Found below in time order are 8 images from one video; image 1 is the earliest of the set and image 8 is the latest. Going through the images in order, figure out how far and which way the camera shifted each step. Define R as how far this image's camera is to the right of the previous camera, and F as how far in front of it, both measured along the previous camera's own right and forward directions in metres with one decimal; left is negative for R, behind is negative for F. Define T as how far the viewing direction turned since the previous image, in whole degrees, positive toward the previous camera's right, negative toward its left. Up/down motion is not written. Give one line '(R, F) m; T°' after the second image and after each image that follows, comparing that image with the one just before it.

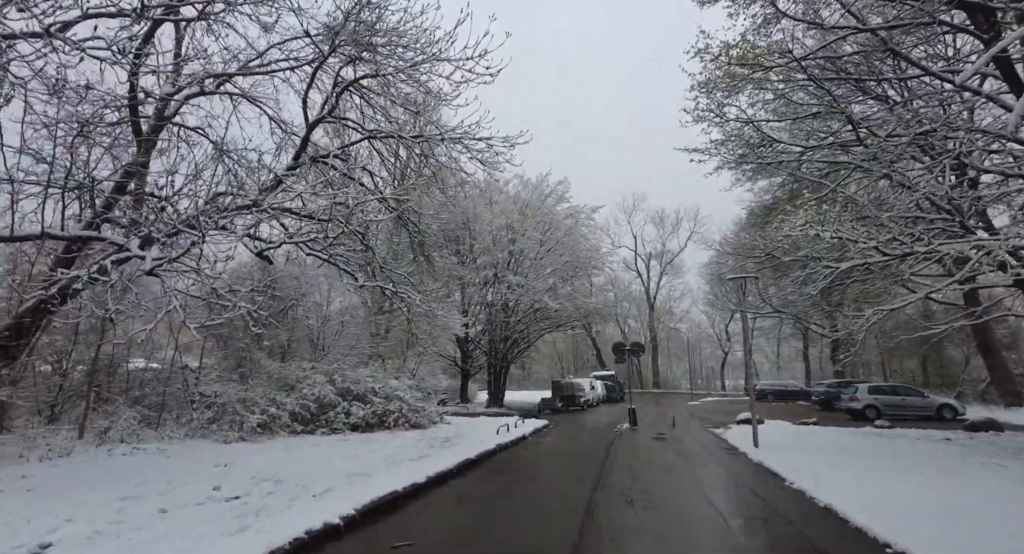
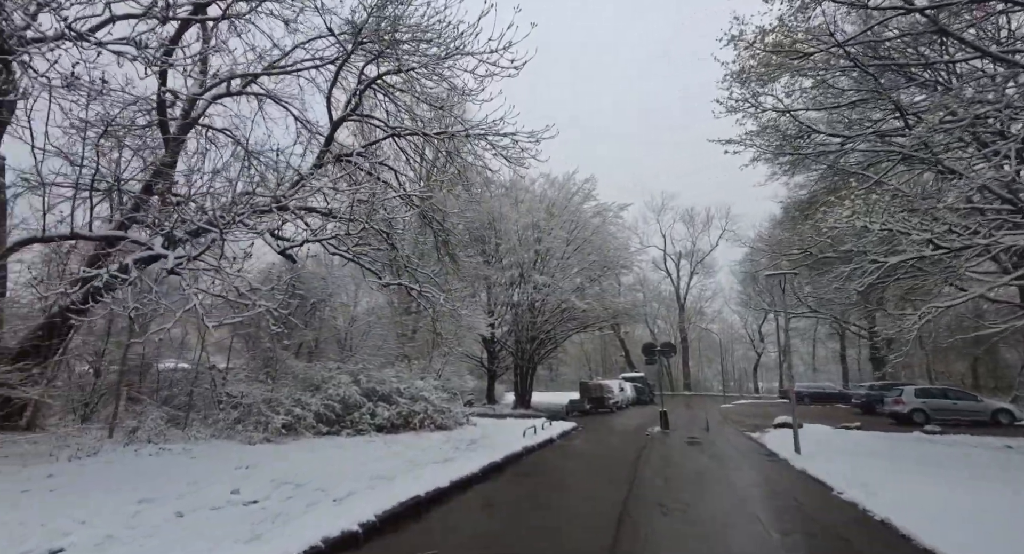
(0.0, +0.2) m; -3°
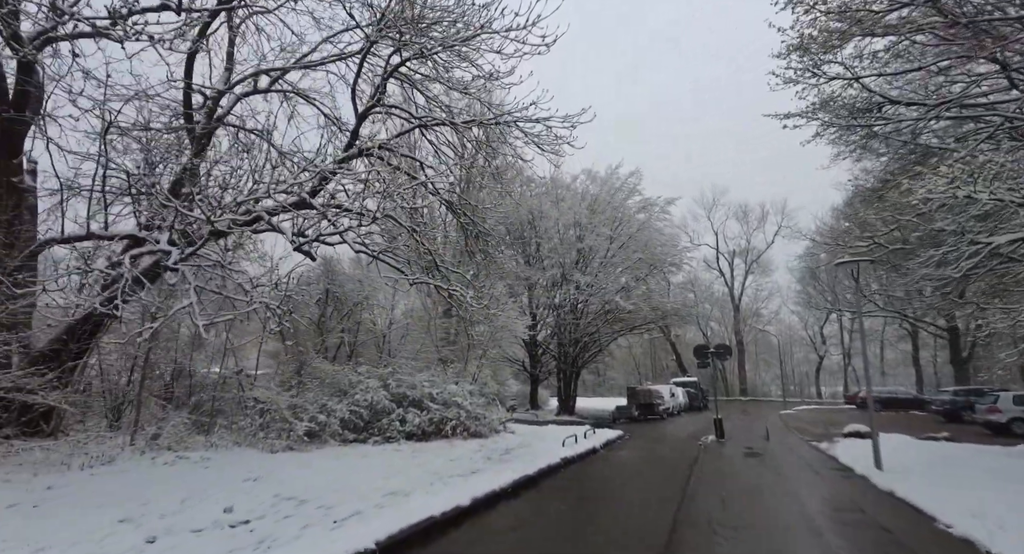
(+0.2, +0.7) m; -5°
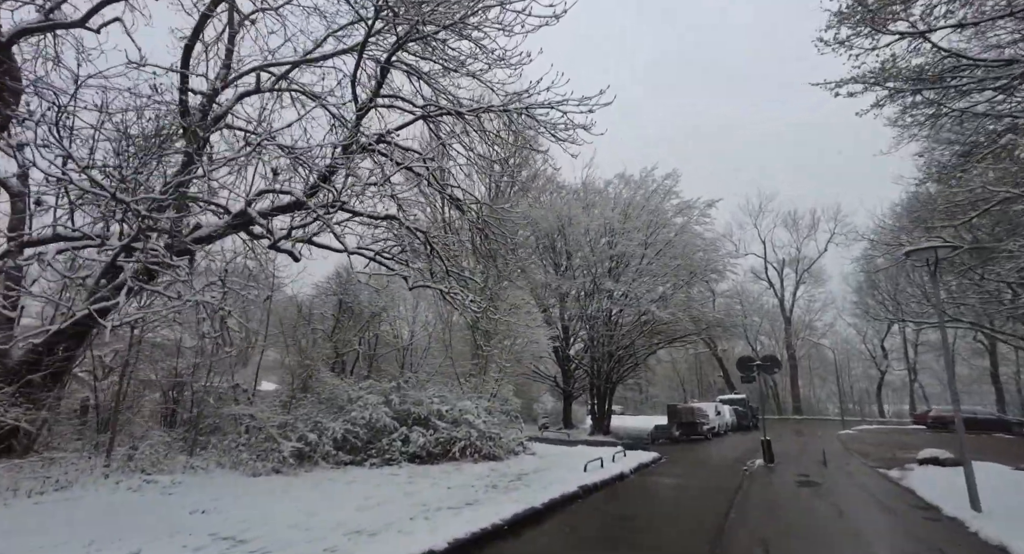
(+0.4, +0.9) m; -5°
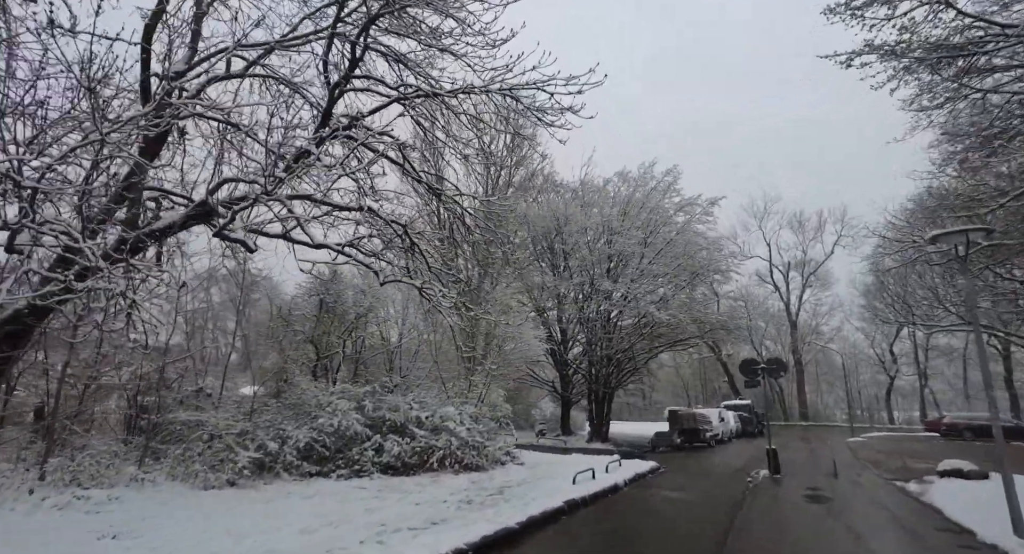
(+0.3, +0.6) m; 0°
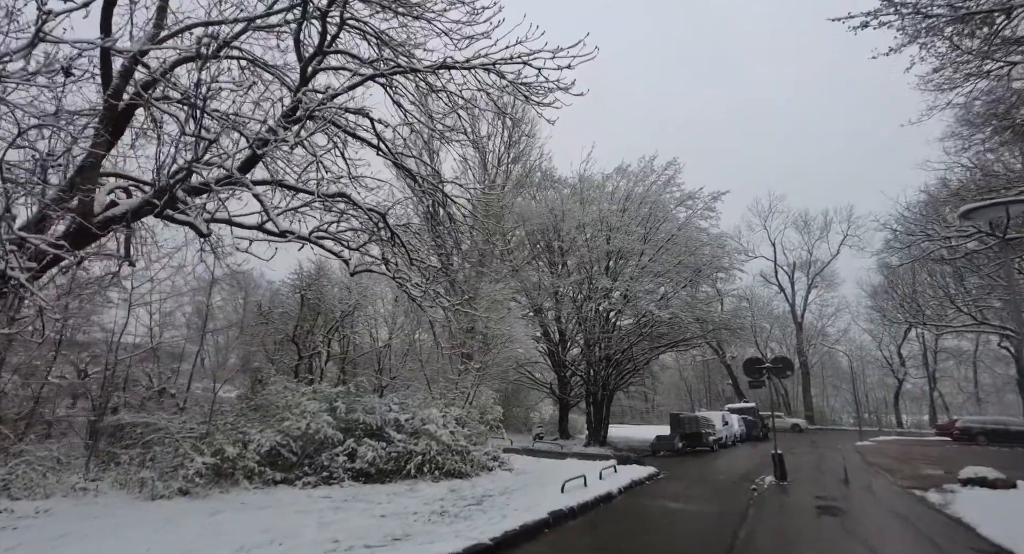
(+0.3, +0.5) m; 0°
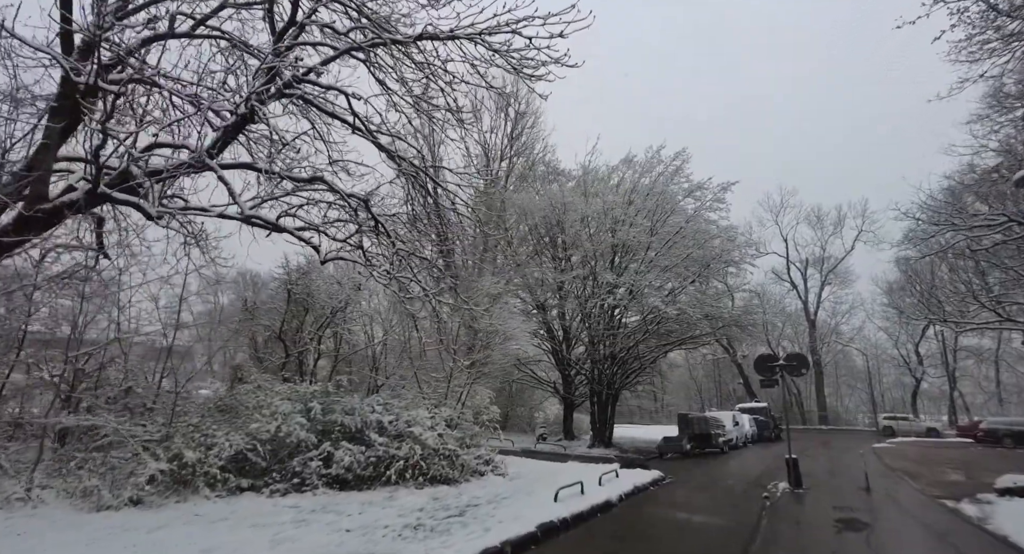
(+0.3, +0.6) m; -1°
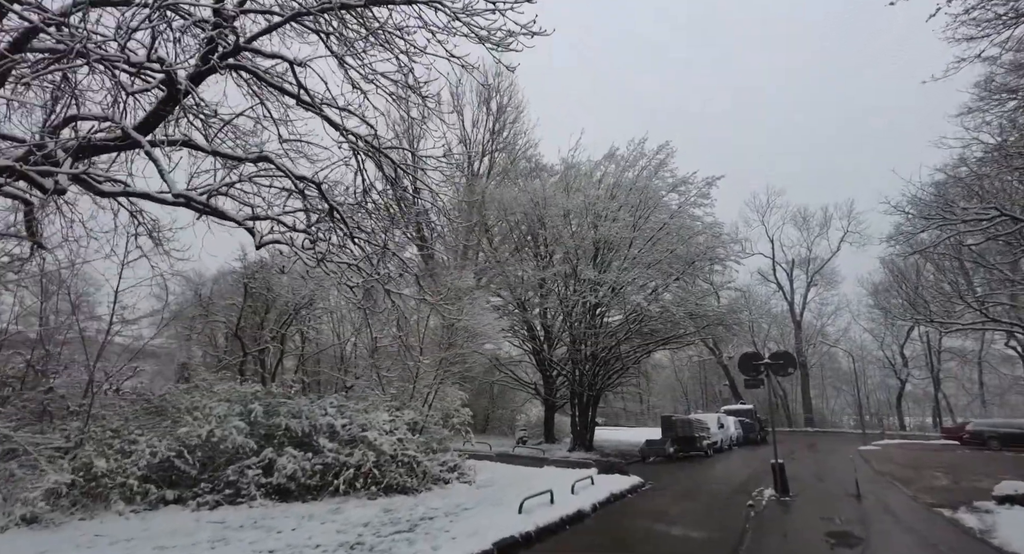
(+0.3, +0.6) m; +1°
